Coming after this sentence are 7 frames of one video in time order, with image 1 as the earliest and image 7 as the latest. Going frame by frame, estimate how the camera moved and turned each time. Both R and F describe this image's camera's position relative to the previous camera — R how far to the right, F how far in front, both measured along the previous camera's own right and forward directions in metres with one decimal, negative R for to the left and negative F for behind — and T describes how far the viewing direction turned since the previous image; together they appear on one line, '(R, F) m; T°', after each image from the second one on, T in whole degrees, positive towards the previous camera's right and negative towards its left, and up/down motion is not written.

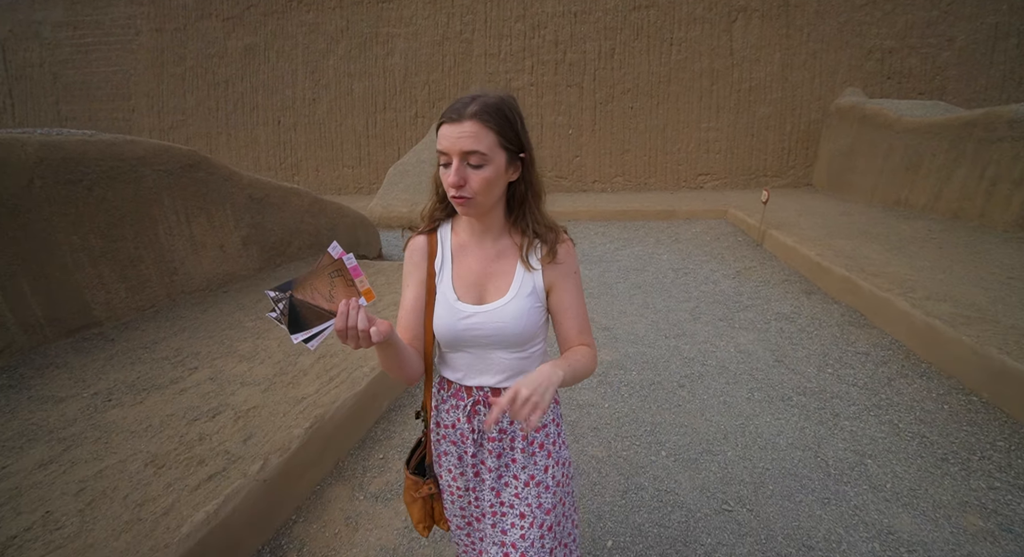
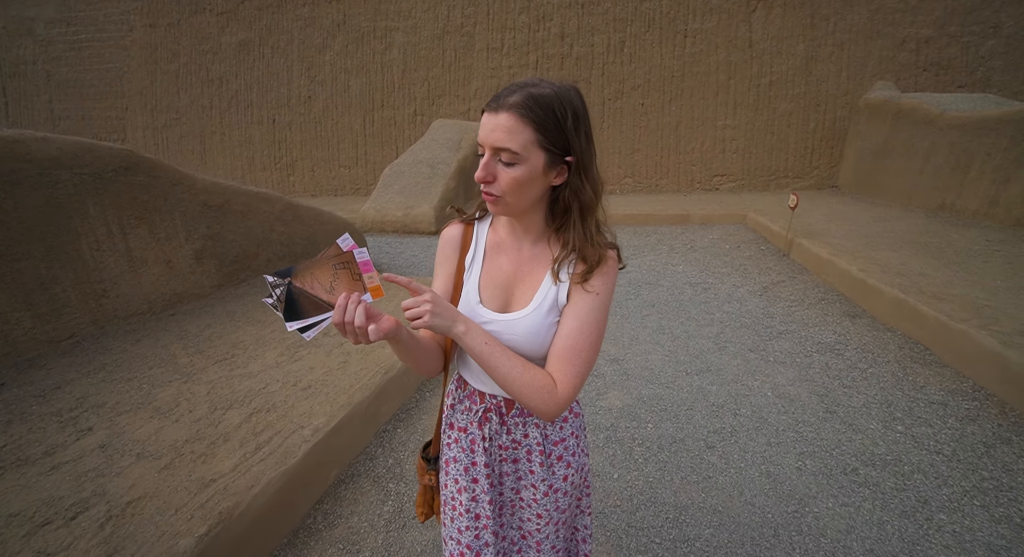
(+0.1, +0.5) m; -1°
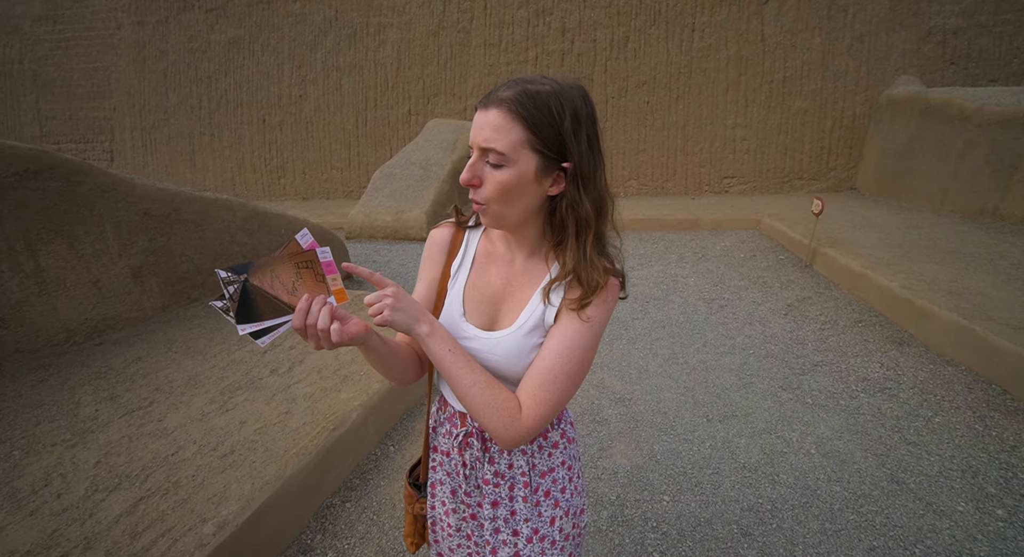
(+0.1, +0.5) m; 0°
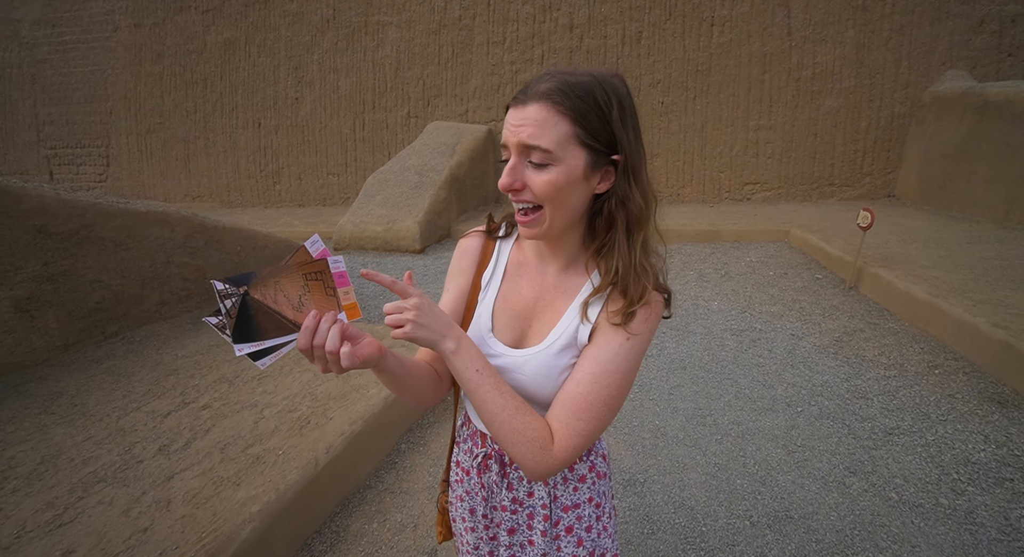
(+0.1, +0.6) m; -1°
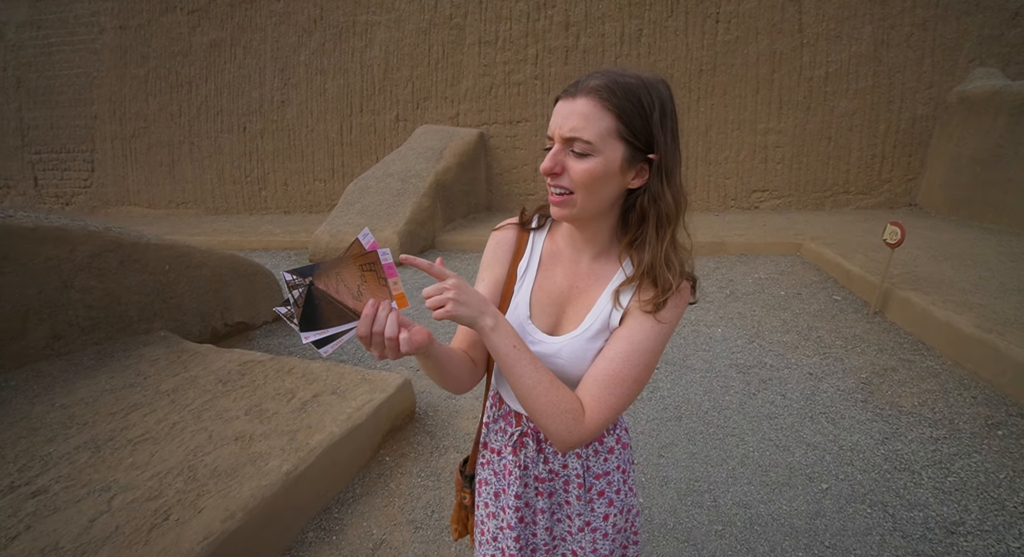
(+0.2, +0.5) m; -1°
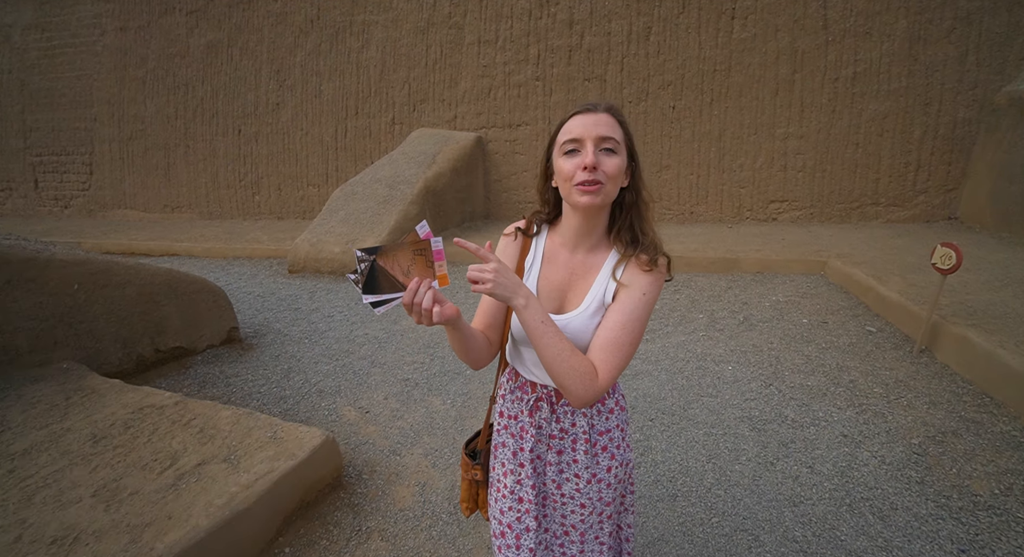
(+0.2, +0.5) m; -1°
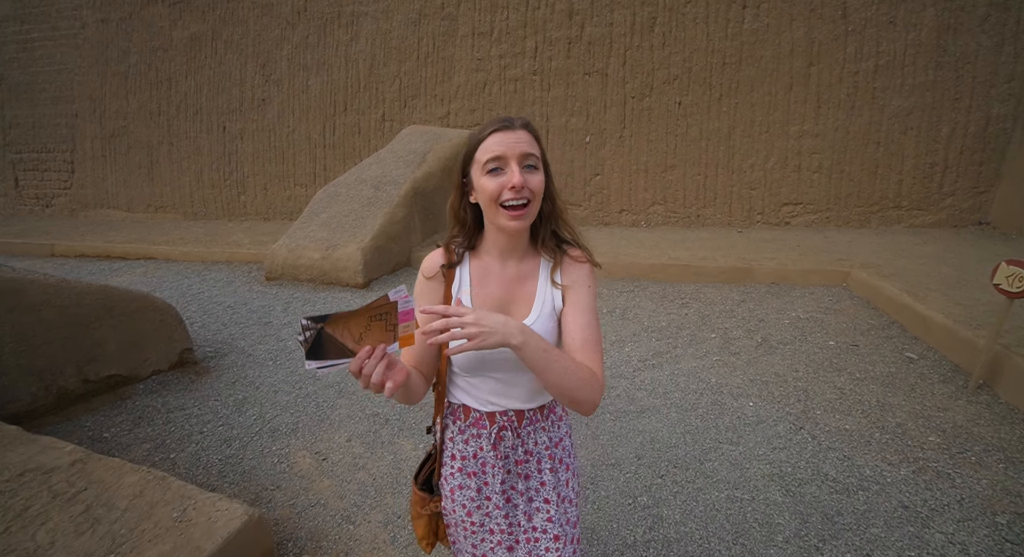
(+0.1, +0.4) m; 0°
